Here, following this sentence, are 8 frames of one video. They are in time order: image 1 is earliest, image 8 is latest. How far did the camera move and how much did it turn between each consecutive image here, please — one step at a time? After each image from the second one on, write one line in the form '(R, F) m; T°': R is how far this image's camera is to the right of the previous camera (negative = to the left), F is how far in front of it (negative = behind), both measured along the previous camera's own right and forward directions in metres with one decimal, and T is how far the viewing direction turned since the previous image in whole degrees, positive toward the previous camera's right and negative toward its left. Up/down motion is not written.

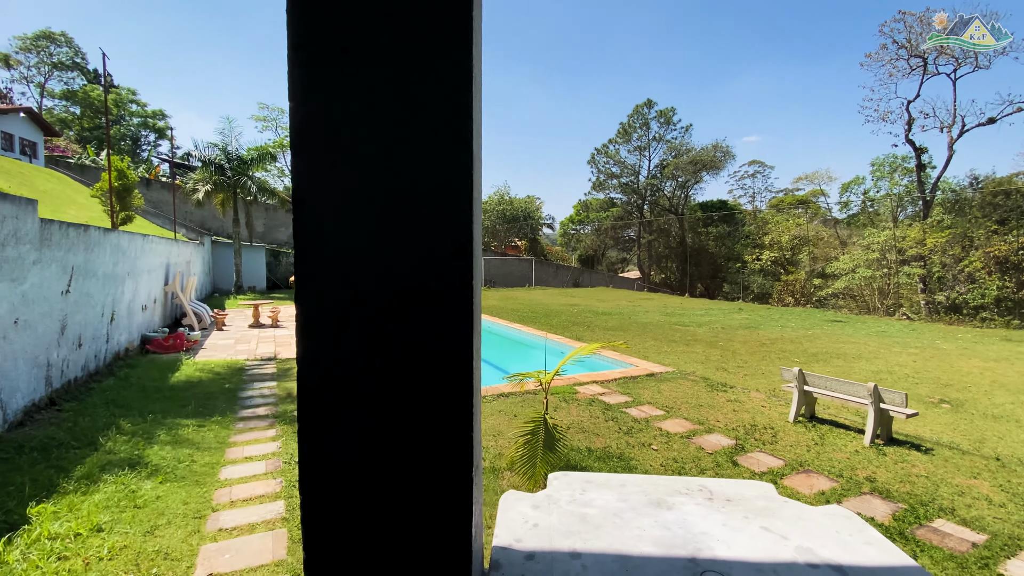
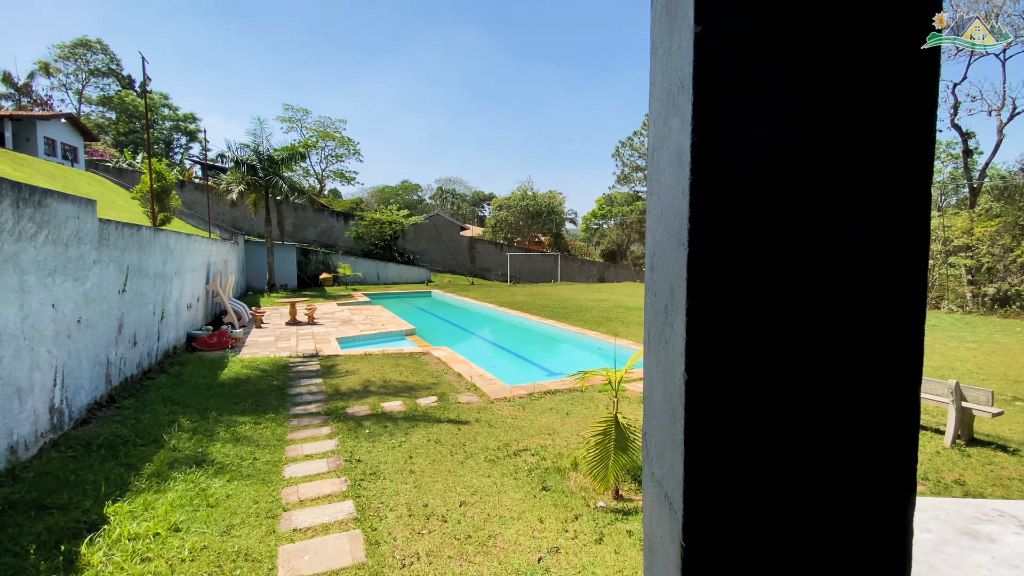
(-0.3, +0.1) m; -2°
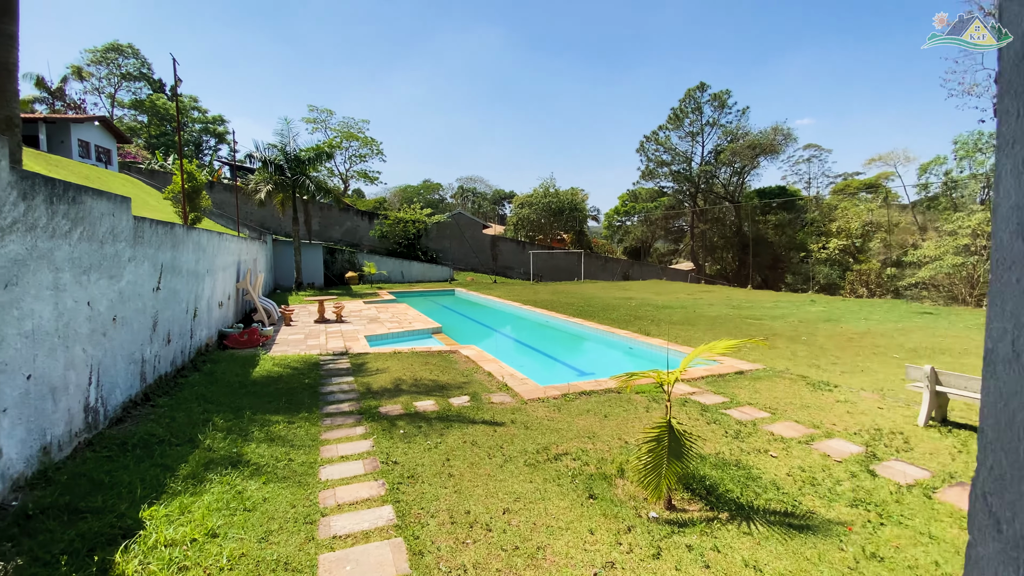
(-0.1, +0.1) m; -3°
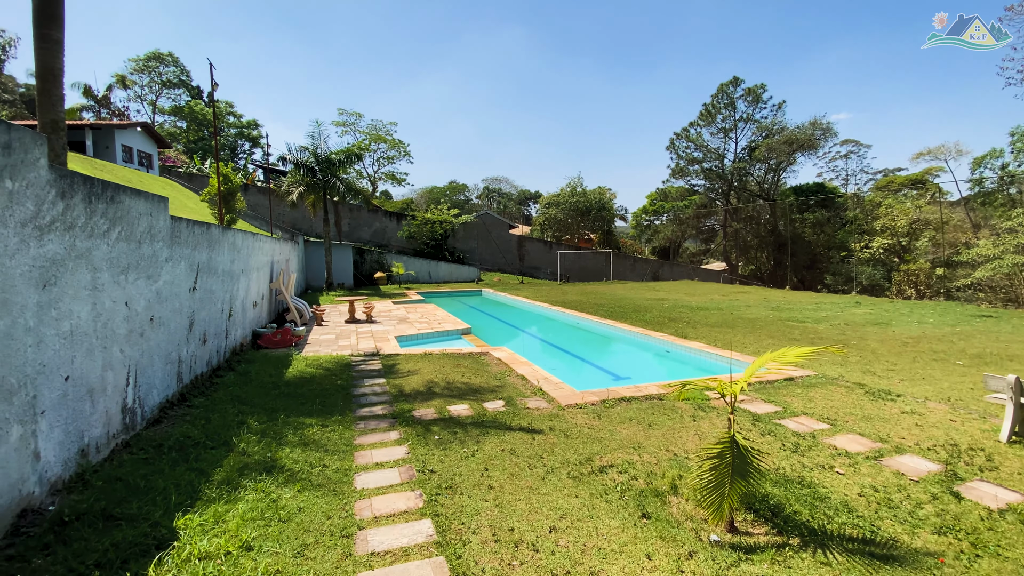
(-0.1, +0.2) m; -3°
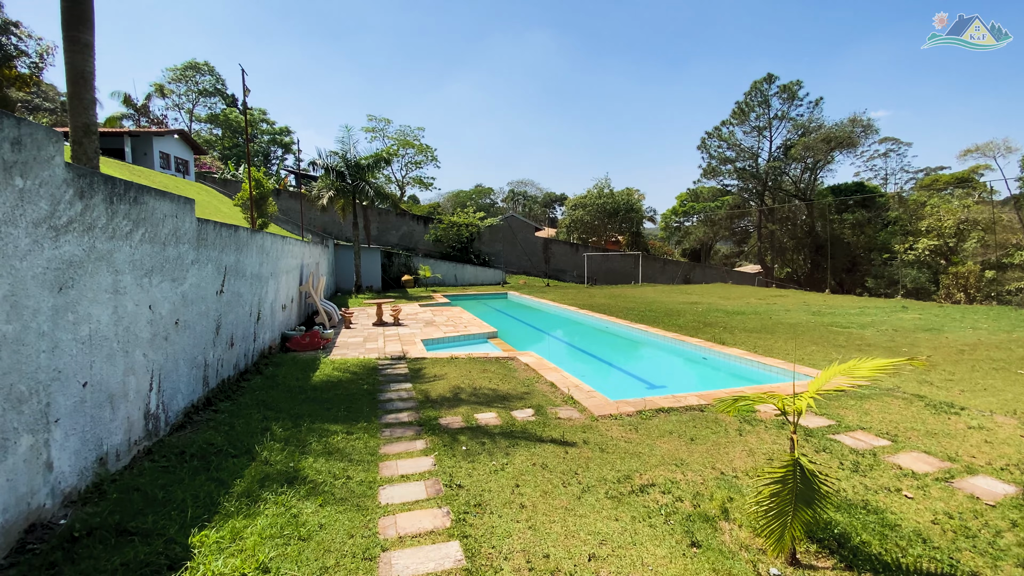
(0.0, +0.2) m; -3°
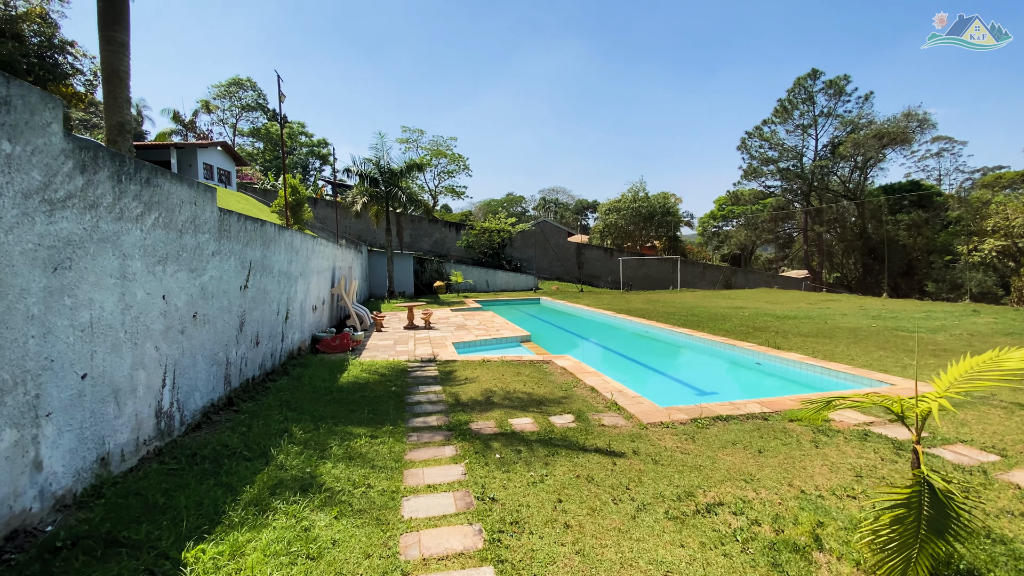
(0.0, +0.3) m; -4°
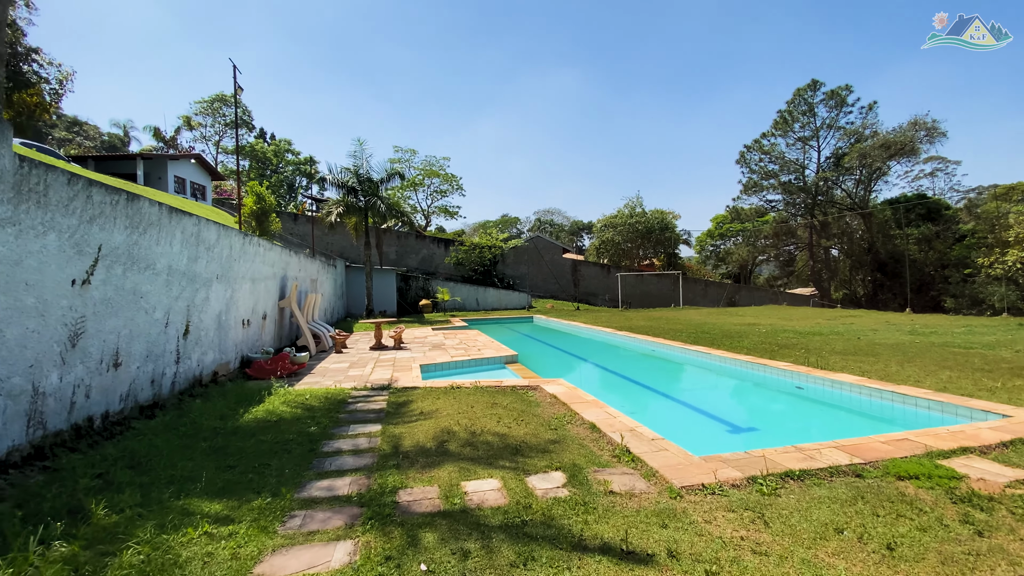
(+0.2, +1.3) m; 0°
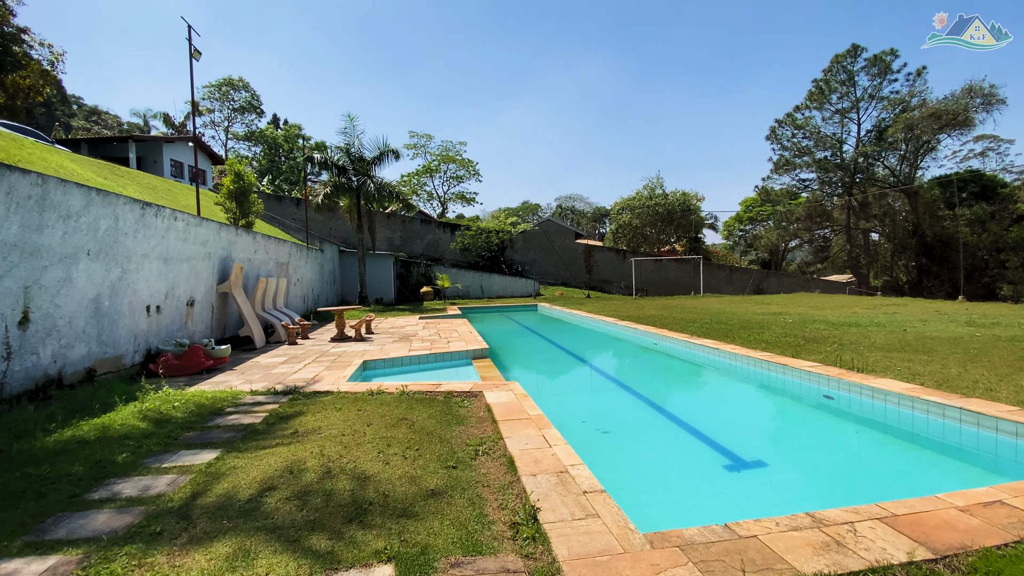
(+0.7, +1.0) m; -3°
